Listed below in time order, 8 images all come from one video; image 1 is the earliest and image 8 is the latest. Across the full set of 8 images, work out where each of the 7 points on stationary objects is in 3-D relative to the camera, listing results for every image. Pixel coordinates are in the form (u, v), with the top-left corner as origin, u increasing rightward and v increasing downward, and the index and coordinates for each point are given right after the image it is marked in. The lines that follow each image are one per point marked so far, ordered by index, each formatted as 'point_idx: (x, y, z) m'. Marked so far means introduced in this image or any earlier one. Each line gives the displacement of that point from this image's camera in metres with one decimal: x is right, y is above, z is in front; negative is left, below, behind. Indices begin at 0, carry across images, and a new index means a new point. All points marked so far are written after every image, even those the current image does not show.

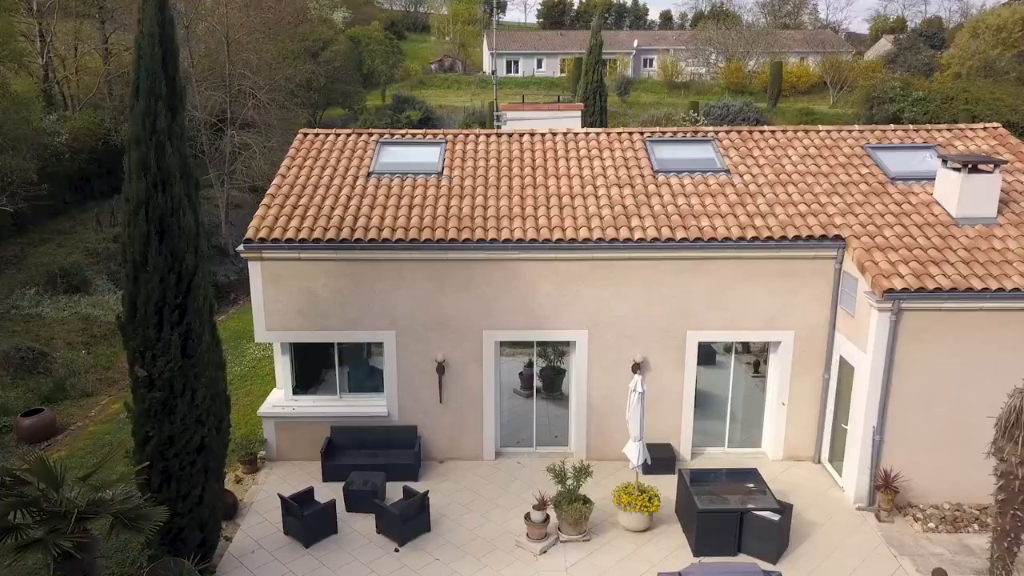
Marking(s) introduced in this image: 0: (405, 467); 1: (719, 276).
0: (-1.5, -2.5, +12.9) m
1: (+2.9, +0.2, +12.9) m
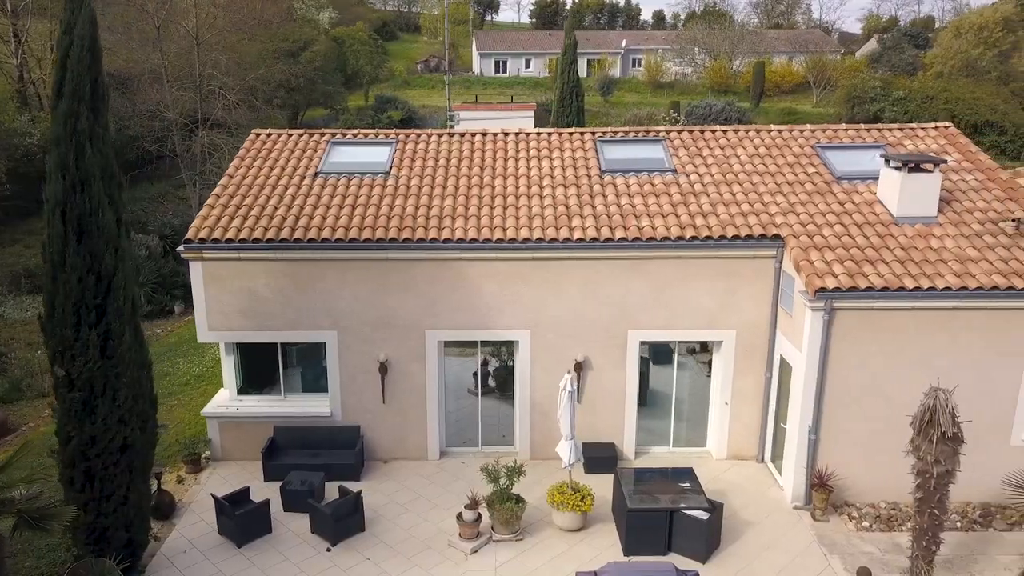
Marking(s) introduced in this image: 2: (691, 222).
0: (-2.4, -2.5, +12.9) m
1: (+2.1, +0.2, +12.9) m
2: (+2.5, +1.0, +13.0) m
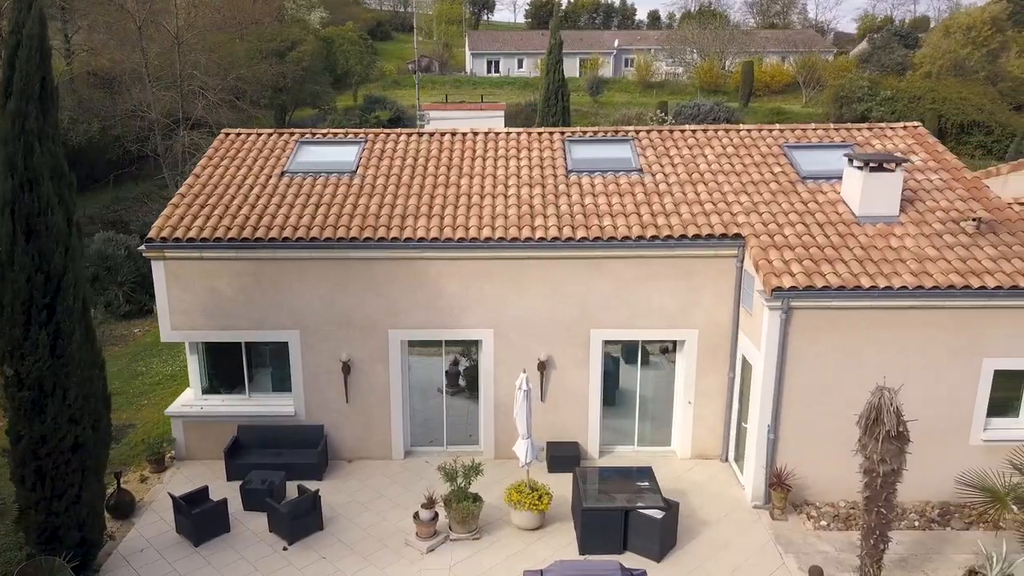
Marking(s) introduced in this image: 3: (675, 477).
0: (-2.9, -2.5, +12.9) m
1: (+1.5, +0.2, +12.9) m
2: (+2.0, +1.0, +13.0) m
3: (+2.4, -2.7, +13.2) m
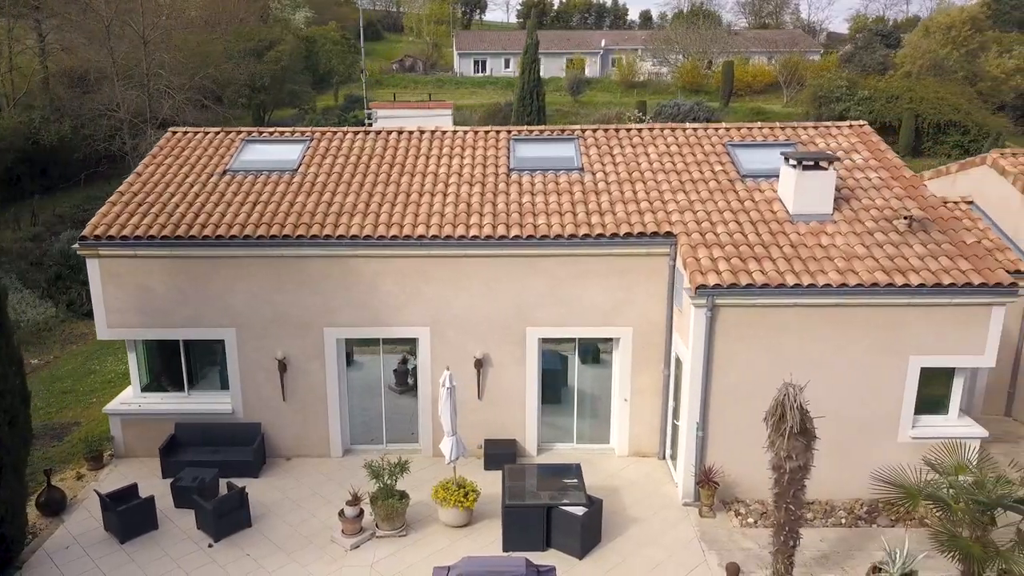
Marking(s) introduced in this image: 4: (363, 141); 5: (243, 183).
0: (-3.8, -2.5, +13.0) m
1: (+0.6, +0.2, +13.0) m
2: (+1.1, +1.0, +13.1) m
3: (+1.4, -2.7, +13.3) m
4: (-2.5, +2.5, +15.6) m
5: (-4.2, +1.6, +14.2) m
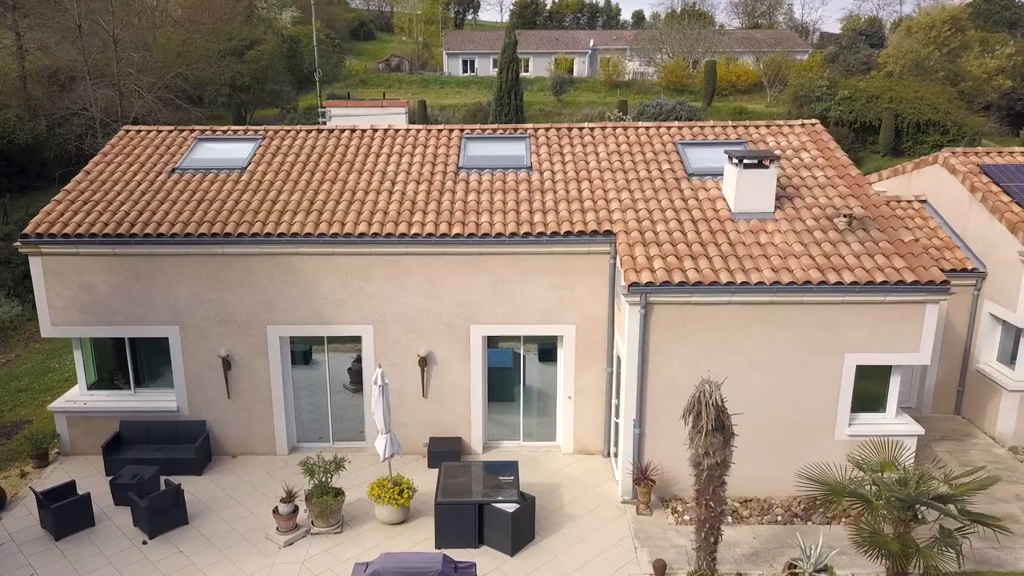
0: (-4.7, -2.5, +13.0) m
1: (-0.2, +0.2, +13.0) m
2: (+0.2, +1.0, +13.1) m
3: (+0.6, -2.7, +13.3) m
4: (-3.4, +2.6, +15.6) m
5: (-5.0, +1.7, +14.3) m
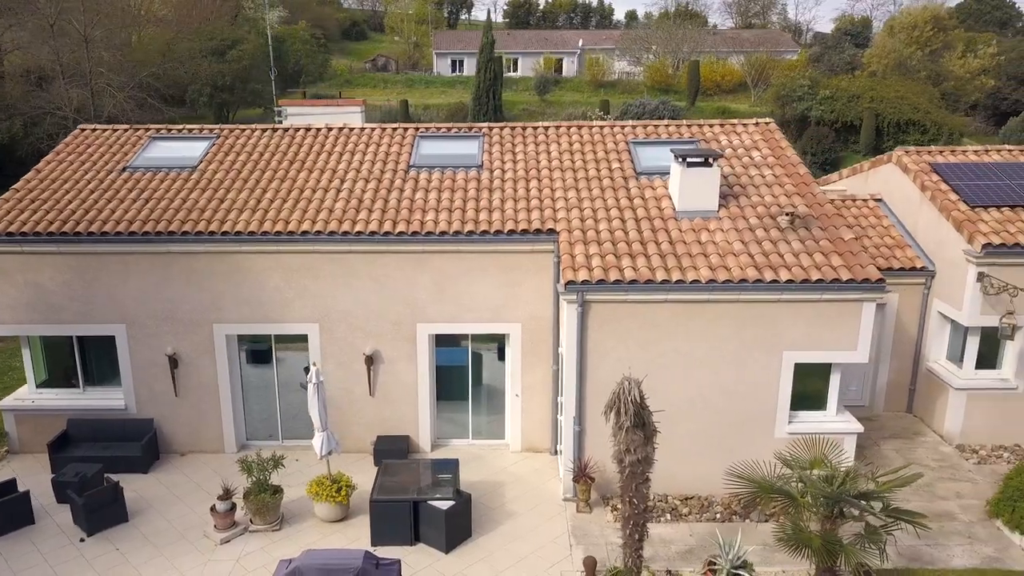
0: (-5.5, -2.4, +13.0) m
1: (-1.0, +0.3, +13.0) m
2: (-0.5, +1.0, +13.1) m
3: (-0.2, -2.7, +13.3) m
4: (-4.2, +2.6, +15.7) m
5: (-5.8, +1.7, +14.3) m
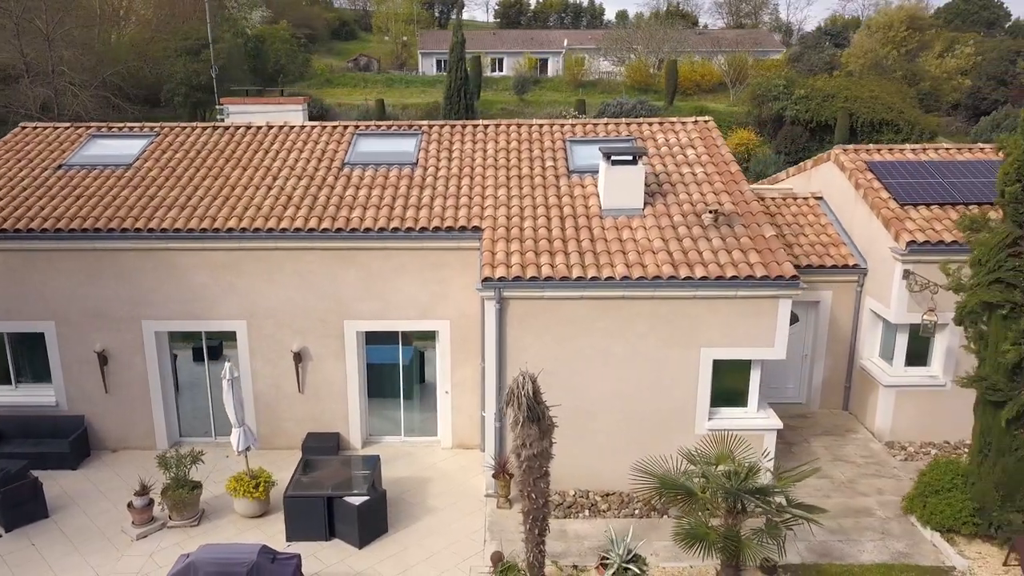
0: (-6.5, -2.4, +13.1) m
1: (-2.1, +0.3, +13.1) m
2: (-1.6, +1.1, +13.2) m
3: (-1.3, -2.6, +13.4) m
4: (-5.2, +2.6, +15.7) m
5: (-6.9, +1.7, +14.3) m
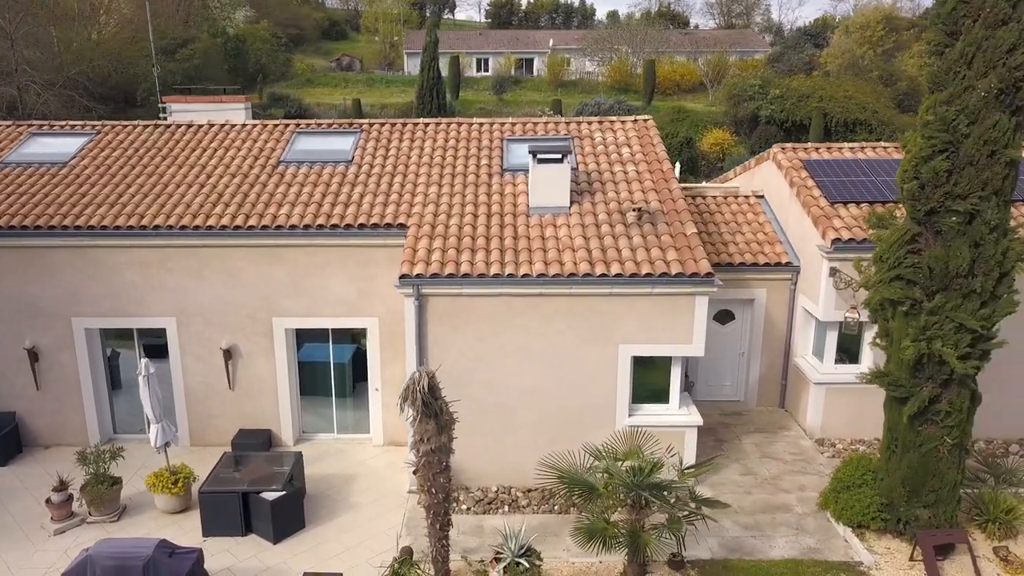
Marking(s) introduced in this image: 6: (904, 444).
0: (-7.6, -2.4, +13.1) m
1: (-3.1, +0.4, +13.1) m
2: (-2.7, +1.1, +13.2) m
3: (-2.3, -2.6, +13.4) m
4: (-6.3, +2.7, +15.8) m
5: (-7.9, +1.8, +14.4) m
6: (+4.5, -1.8, +10.4) m
